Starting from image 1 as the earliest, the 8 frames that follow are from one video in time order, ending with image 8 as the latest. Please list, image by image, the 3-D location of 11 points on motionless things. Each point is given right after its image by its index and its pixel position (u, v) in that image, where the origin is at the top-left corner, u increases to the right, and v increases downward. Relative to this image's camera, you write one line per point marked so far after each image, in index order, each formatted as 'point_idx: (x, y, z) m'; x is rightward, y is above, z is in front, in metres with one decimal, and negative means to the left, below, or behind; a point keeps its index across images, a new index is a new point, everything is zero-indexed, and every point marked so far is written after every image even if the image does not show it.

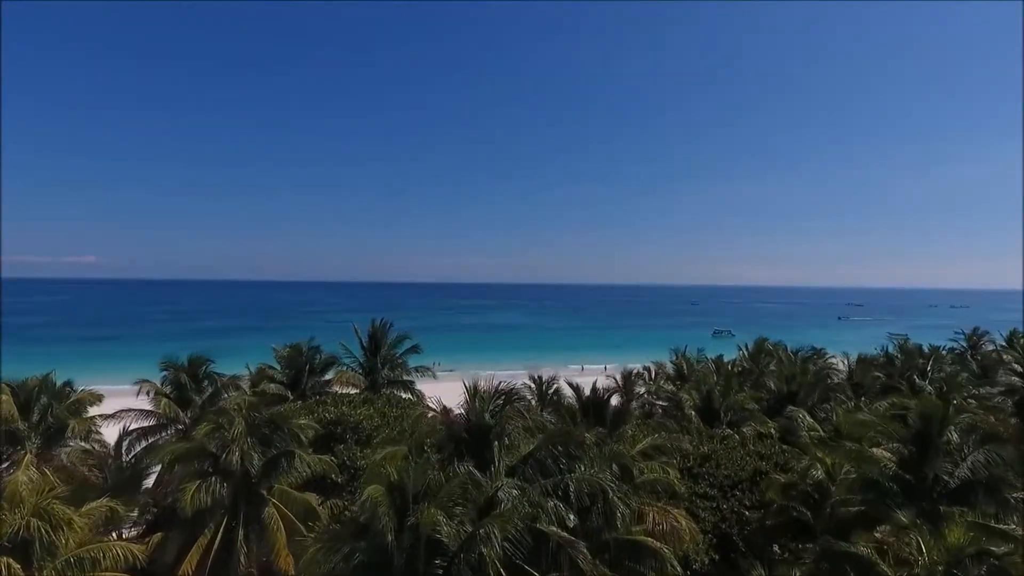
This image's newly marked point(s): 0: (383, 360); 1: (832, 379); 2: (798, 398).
0: (-4.7, -2.6, +19.1) m
1: (+11.2, -3.2, +18.5) m
2: (+9.3, -3.5, +17.0) m
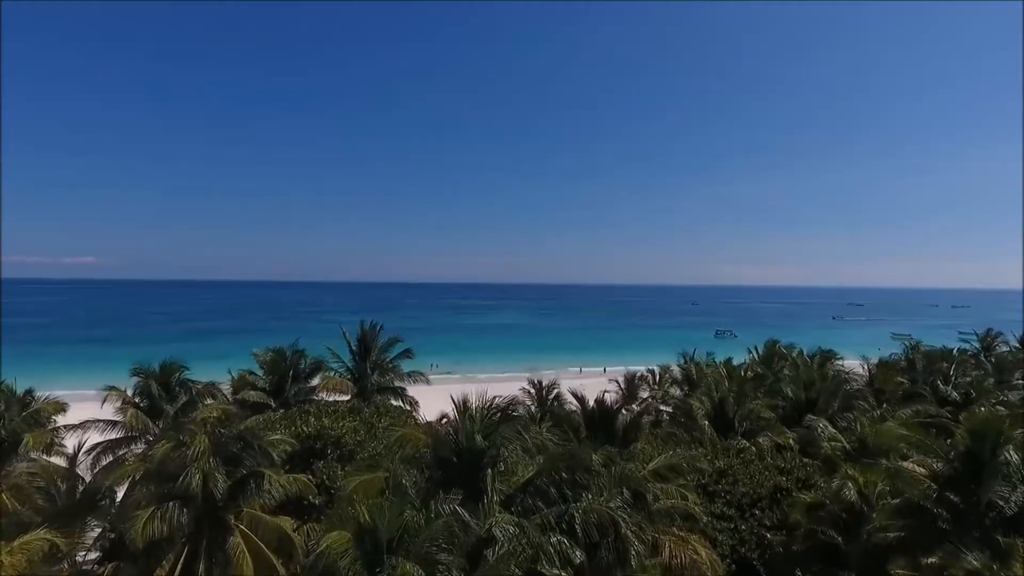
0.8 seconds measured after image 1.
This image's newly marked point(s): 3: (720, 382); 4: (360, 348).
0: (-4.8, -2.6, +18.0) m
1: (+11.2, -3.2, +17.4) m
2: (+9.2, -3.5, +15.9) m
3: (+6.7, -3.1, +17.3) m
4: (-5.2, -2.1, +18.1) m
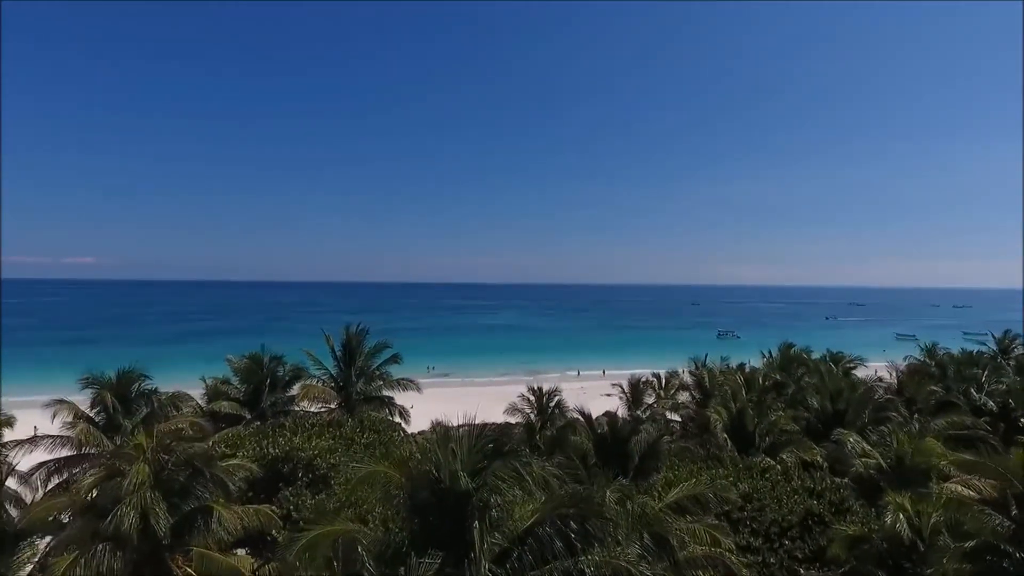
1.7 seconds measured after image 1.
0: (-4.8, -2.6, +16.5) m
1: (+11.1, -3.2, +15.9) m
2: (+9.2, -3.5, +14.4) m
3: (+6.7, -3.1, +15.8) m
4: (-5.3, -2.1, +16.6) m
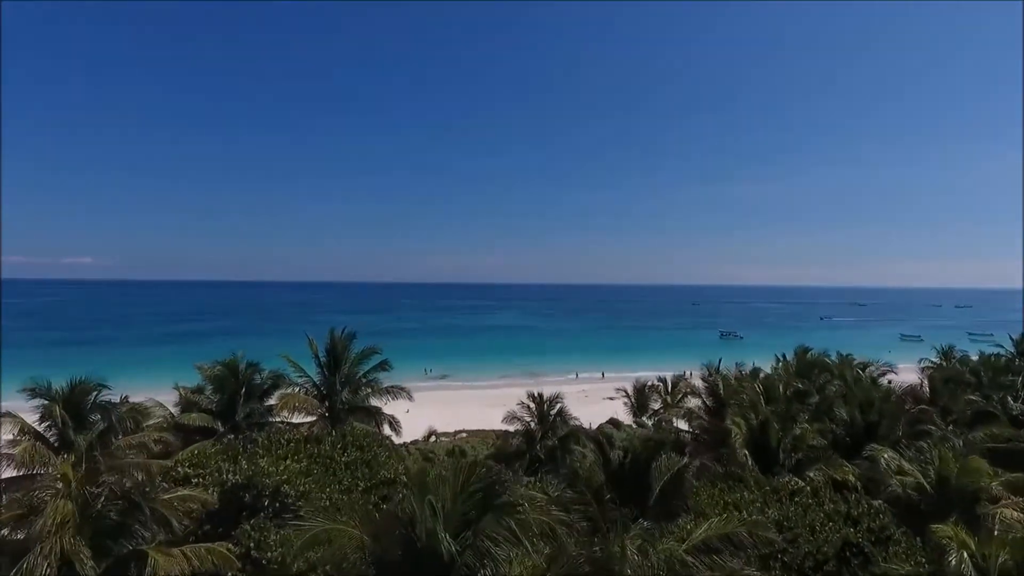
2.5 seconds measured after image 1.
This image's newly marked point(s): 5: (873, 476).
0: (-4.9, -2.6, +15.2) m
1: (+11.1, -3.2, +14.6) m
2: (+9.1, -3.5, +13.1) m
3: (+6.6, -3.1, +14.5) m
4: (-5.3, -2.1, +15.3) m
5: (+8.4, -4.4, +12.2) m
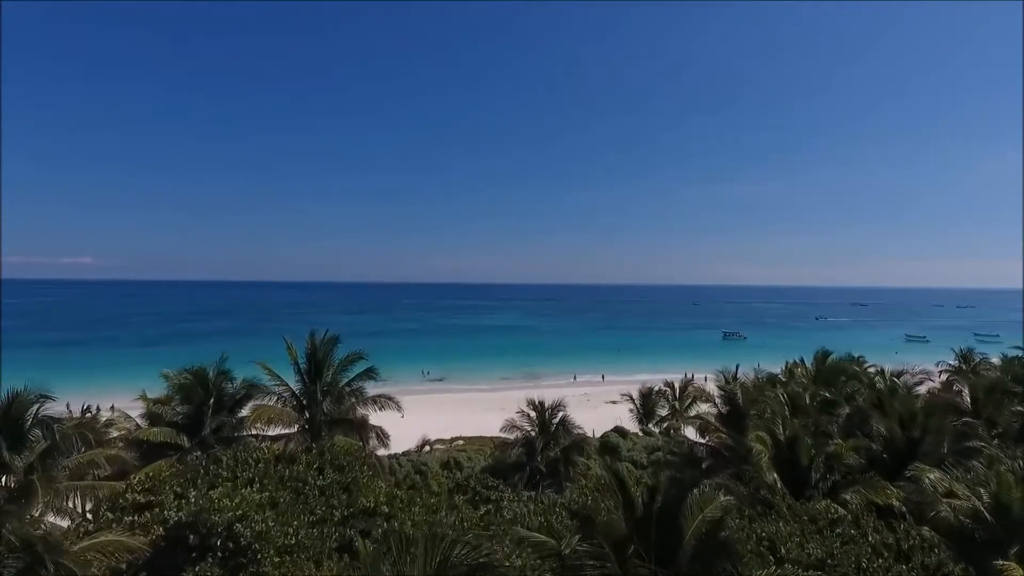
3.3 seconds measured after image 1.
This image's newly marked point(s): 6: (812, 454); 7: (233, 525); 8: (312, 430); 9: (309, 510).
0: (-4.9, -2.6, +13.8) m
1: (+11.0, -3.2, +13.2) m
2: (+9.1, -3.5, +11.7) m
3: (+6.6, -3.1, +13.1) m
4: (-5.3, -2.1, +13.9) m
5: (+8.3, -4.3, +10.8) m
6: (+6.4, -3.6, +11.3) m
7: (-3.9, -3.4, +7.5) m
8: (-5.1, -3.6, +13.5) m
9: (-3.5, -3.8, +9.0) m
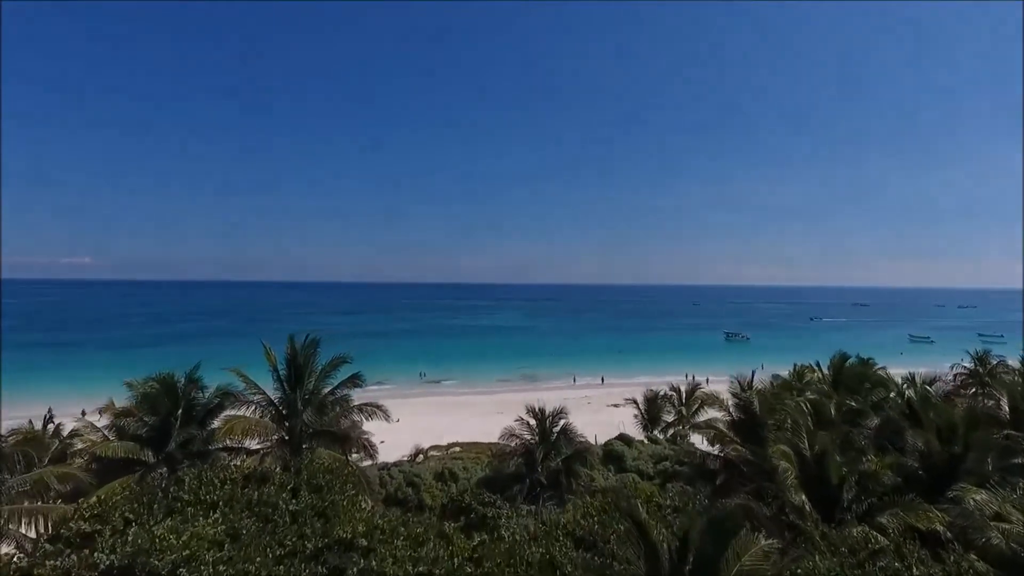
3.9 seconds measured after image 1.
0: (-4.9, -2.6, +12.6) m
1: (+11.0, -3.1, +12.0) m
2: (+9.0, -3.5, +10.6) m
3: (+6.6, -3.1, +11.9) m
4: (-5.4, -2.1, +12.7) m
5: (+8.3, -4.3, +9.6) m
6: (+6.3, -3.5, +10.1) m
7: (-4.0, -3.4, +6.4) m
8: (-5.2, -3.6, +12.3) m
9: (-3.5, -3.8, +7.9) m
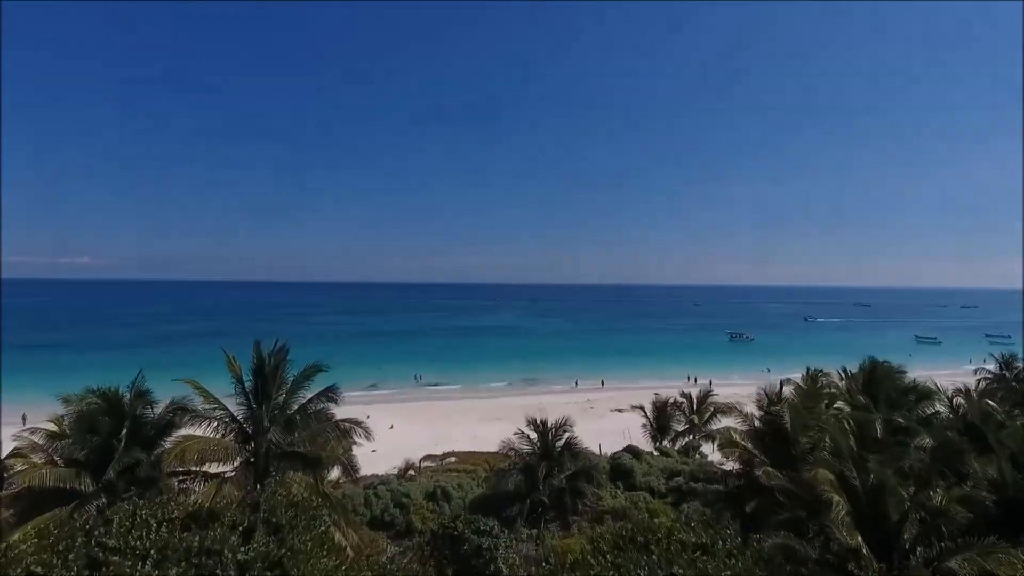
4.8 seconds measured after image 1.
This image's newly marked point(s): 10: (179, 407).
0: (-5.0, -2.6, +11.0) m
1: (+11.0, -3.1, +10.4) m
2: (+9.0, -3.5, +8.9) m
3: (+6.5, -3.1, +10.3) m
4: (-5.4, -2.1, +11.1) m
5: (+8.2, -4.3, +8.0) m
6: (+6.3, -3.5, +8.5) m
7: (-4.0, -3.4, +4.8) m
8: (-5.2, -3.6, +10.7) m
9: (-3.6, -3.8, +6.3) m
10: (-6.8, -2.5, +10.9) m
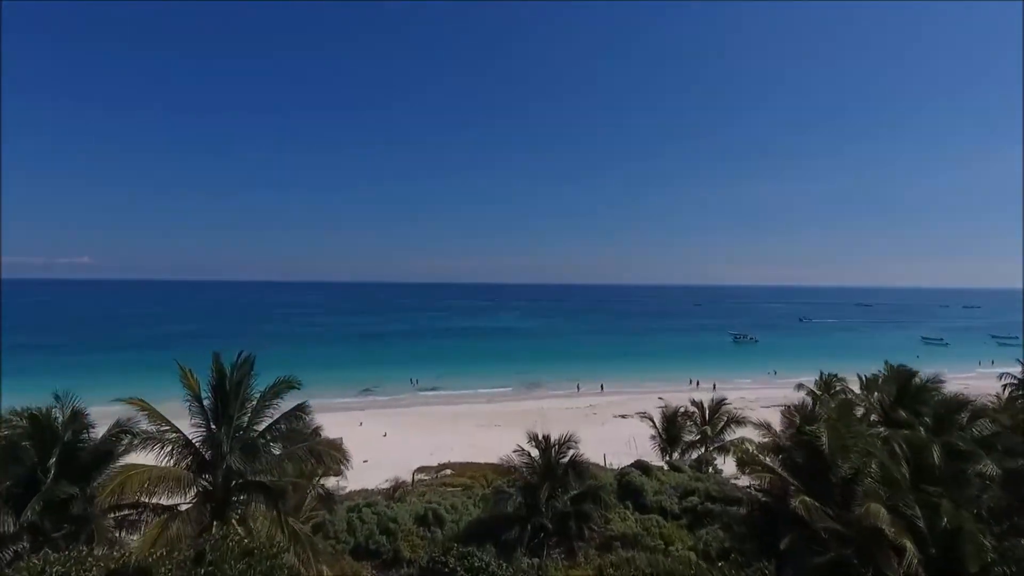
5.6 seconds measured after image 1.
0: (-5.0, -2.6, +9.5) m
1: (+10.9, -3.2, +8.9) m
2: (+9.0, -3.5, +7.4) m
3: (+6.5, -3.1, +8.8) m
4: (-5.4, -2.1, +9.6) m
5: (+8.2, -4.4, +6.5) m
6: (+6.3, -3.6, +7.0) m
7: (-4.0, -3.4, +3.3) m
8: (-5.2, -3.7, +9.2) m
9: (-3.6, -3.9, +4.7) m
10: (-6.8, -2.5, +9.4) m
